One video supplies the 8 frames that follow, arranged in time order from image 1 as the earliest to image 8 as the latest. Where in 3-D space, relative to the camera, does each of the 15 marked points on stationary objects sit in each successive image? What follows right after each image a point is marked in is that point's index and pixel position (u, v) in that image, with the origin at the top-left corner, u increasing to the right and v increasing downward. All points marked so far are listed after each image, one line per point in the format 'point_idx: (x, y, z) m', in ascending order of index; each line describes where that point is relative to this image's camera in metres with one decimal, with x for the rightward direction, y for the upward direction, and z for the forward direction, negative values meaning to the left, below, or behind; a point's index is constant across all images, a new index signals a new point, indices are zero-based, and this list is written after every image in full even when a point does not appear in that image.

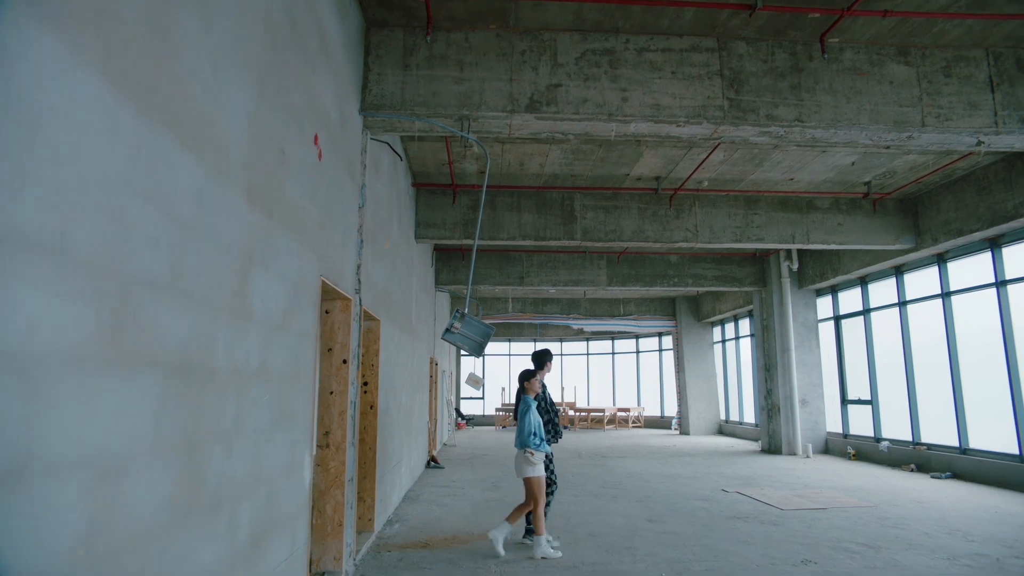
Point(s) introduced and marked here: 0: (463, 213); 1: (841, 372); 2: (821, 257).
0: (-0.7, +1.0, +8.5) m
1: (+5.9, -1.5, +11.5) m
2: (+5.4, +0.5, +11.4) m
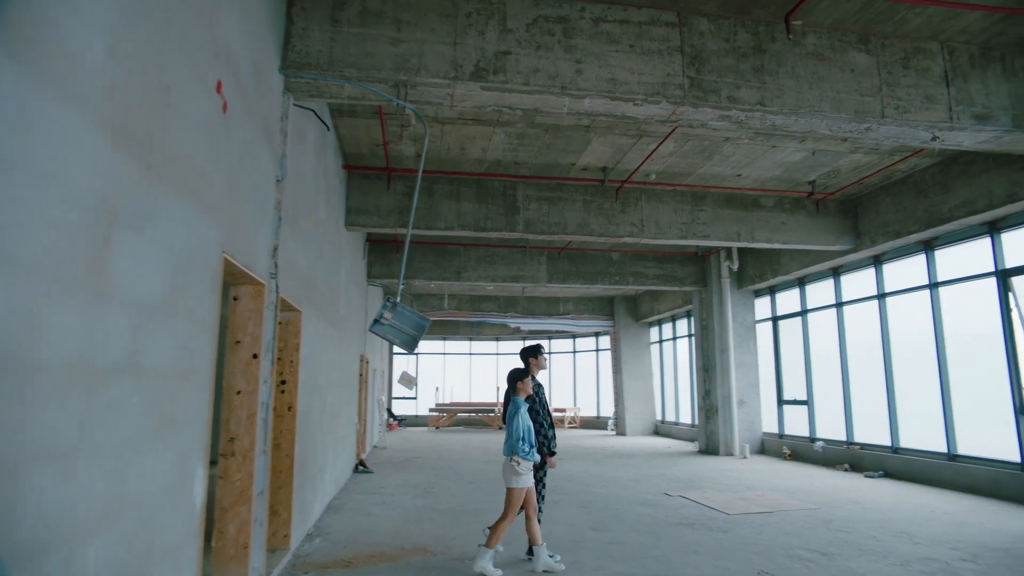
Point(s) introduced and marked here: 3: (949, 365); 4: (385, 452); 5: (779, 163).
0: (-1.4, +1.1, +7.9) m
1: (+4.8, -1.5, +11.5) m
2: (+4.4, +0.5, +11.4) m
3: (+5.5, -0.9, +8.0) m
4: (-2.4, -3.1, +12.4) m
5: (+3.1, +1.5, +7.6) m
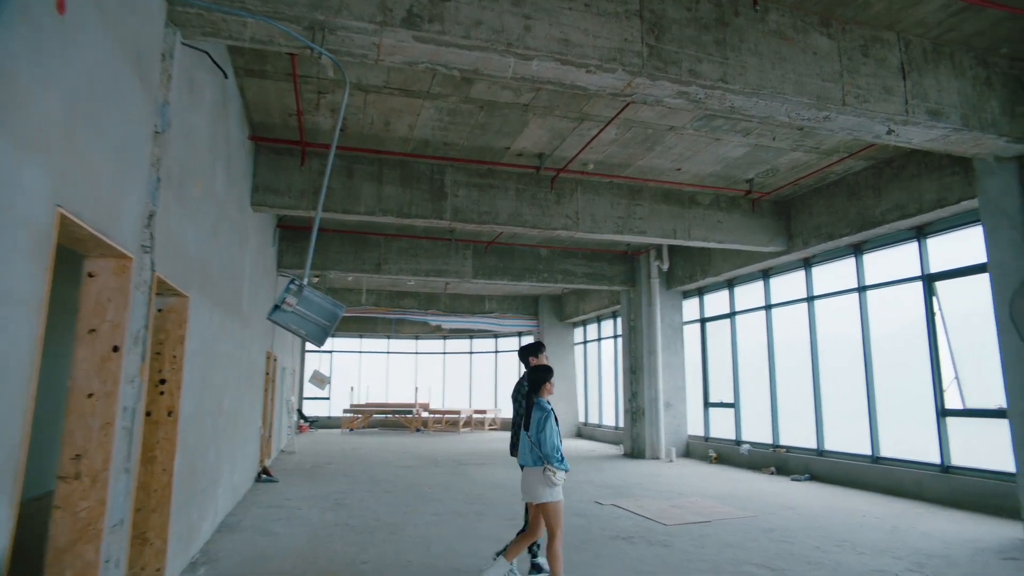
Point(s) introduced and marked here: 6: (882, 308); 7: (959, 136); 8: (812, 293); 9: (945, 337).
0: (-2.2, +1.2, +7.1) m
1: (+3.4, -1.5, +11.5) m
2: (+3.1, +0.5, +11.2) m
3: (+4.5, -1.0, +8.0) m
4: (-3.9, -3.0, +11.4) m
5: (+2.4, +1.5, +7.4) m
6: (+4.6, -0.2, +8.0) m
7: (+3.5, +1.2, +5.1) m
8: (+4.3, -0.1, +9.1) m
9: (+4.8, -0.5, +7.2) m
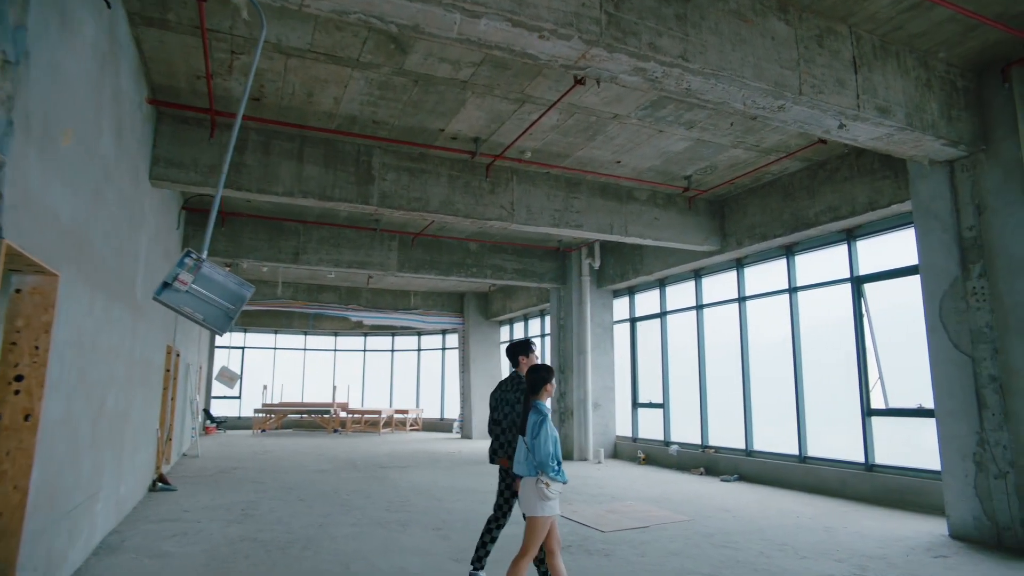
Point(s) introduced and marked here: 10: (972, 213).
0: (-2.9, +1.3, +6.4) m
1: (+2.1, -1.5, +11.4) m
2: (+1.9, +0.5, +11.1) m
3: (+3.7, -1.0, +8.1) m
4: (-5.1, -2.8, +10.4) m
5: (+1.6, +1.5, +7.2) m
6: (+3.8, -0.3, +8.1) m
7: (+3.1, +1.2, +5.1) m
8: (+3.3, -0.1, +9.1) m
9: (+4.1, -0.5, +7.3) m
10: (+3.9, +0.6, +5.4) m
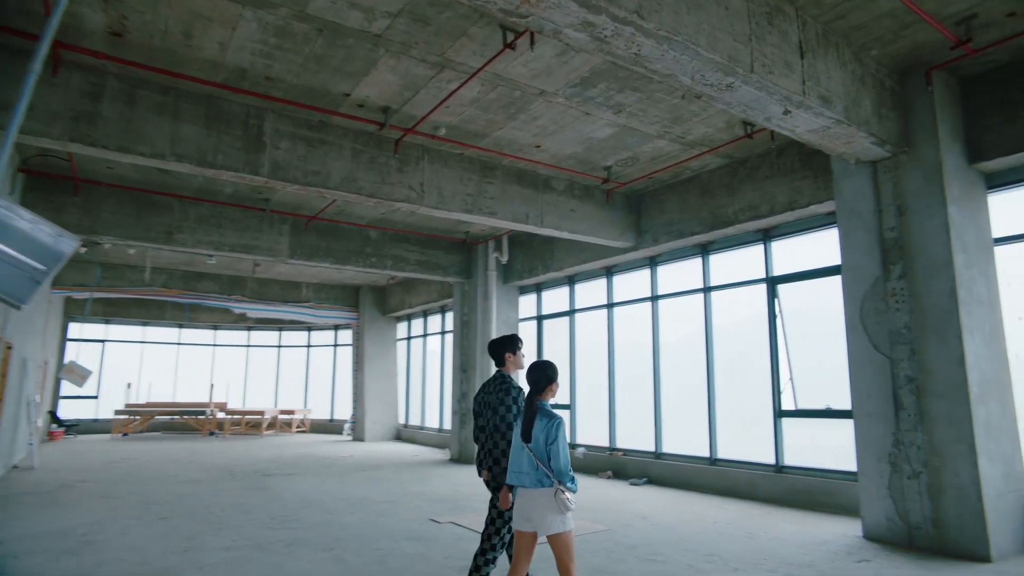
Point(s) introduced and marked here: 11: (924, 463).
0: (-3.6, +1.5, +5.2) m
1: (+0.5, -1.5, +11.0) m
2: (+0.3, +0.6, +10.7) m
3: (+2.5, -1.0, +8.0) m
4: (-6.6, -2.5, +8.8) m
5: (+0.7, +1.6, +6.8) m
6: (+2.6, -0.3, +8.0) m
7: (+2.5, +1.2, +4.9) m
8: (+2.0, -0.1, +8.9) m
9: (+3.1, -0.6, +7.3) m
10: (+3.2, +0.6, +5.4) m
11: (+3.2, -1.4, +5.0) m
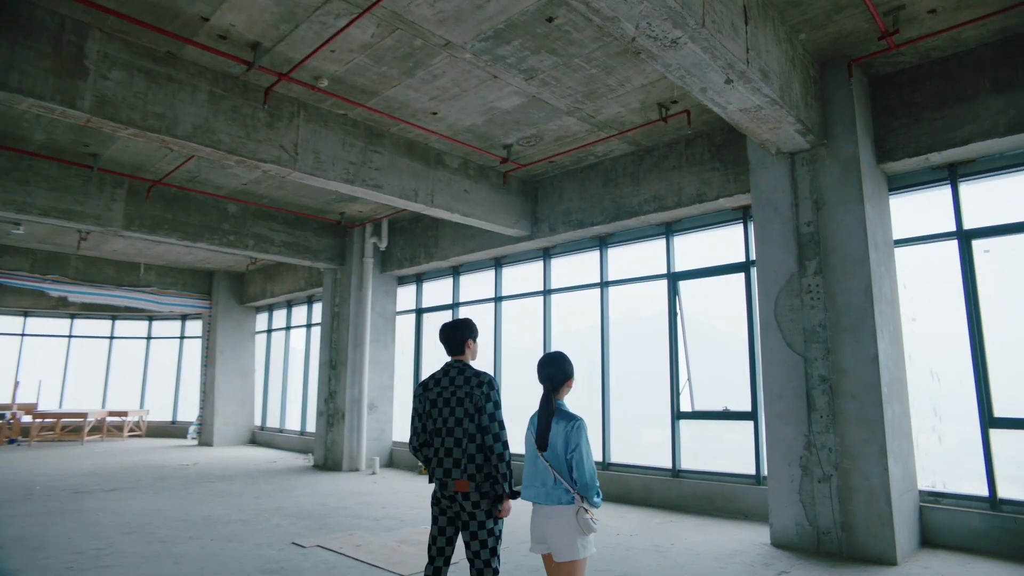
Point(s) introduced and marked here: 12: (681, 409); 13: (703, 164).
0: (-4.1, +1.8, +3.7) m
1: (-1.5, -1.3, +10.1) m
2: (-1.5, +0.8, +9.8) m
3: (+1.2, -0.9, +7.6) m
4: (-8.0, -2.1, +6.6) m
5: (-0.2, +1.7, +6.0) m
6: (+1.3, -0.2, +7.6) m
7: (+1.8, +1.3, +4.6) m
8: (+0.5, 0.0, +8.4) m
9: (+1.8, -0.5, +7.0) m
10: (+2.4, +0.6, +5.2) m
11: (+2.4, -1.3, +4.8) m
12: (+1.8, -1.3, +6.9) m
13: (+1.9, +1.2, +6.5) m
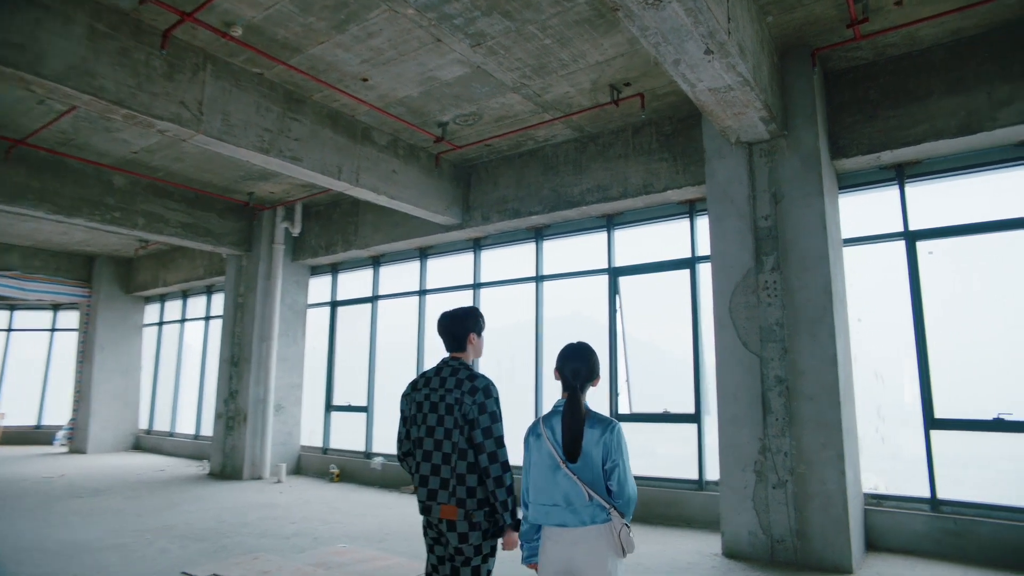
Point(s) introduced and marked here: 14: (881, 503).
0: (-4.3, +2.0, +2.5) m
1: (-2.6, -1.2, +9.3) m
2: (-2.5, +0.9, +9.0) m
3: (+0.4, -0.9, +7.2) m
4: (-8.6, -1.9, +4.9) m
5: (-0.7, +1.8, +5.4) m
6: (+0.5, -0.1, +7.2) m
7: (+1.5, +1.3, +4.3) m
8: (-0.4, +0.1, +7.9) m
9: (+1.1, -0.5, +6.7) m
10: (+2.0, +0.7, +5.0) m
11: (+2.0, -1.3, +4.6) m
12: (+1.1, -1.2, +6.5) m
13: (+1.3, +1.3, +6.2) m
14: (+3.0, -1.7, +5.2) m
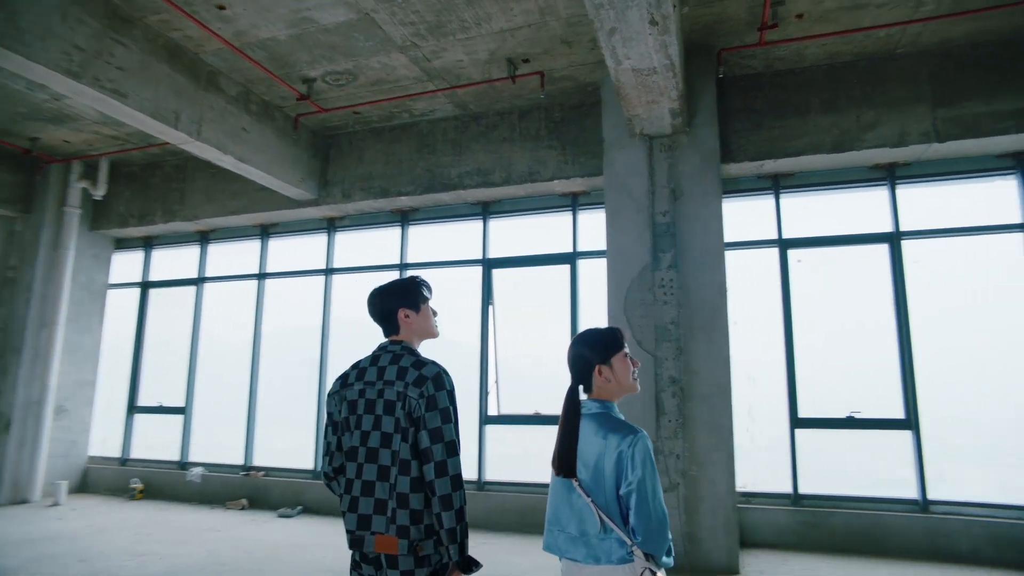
0: (-4.1, +2.3, +0.8) m
1: (-4.5, -0.9, +7.8) m
2: (-4.2, +1.2, +7.5) m
3: (-1.1, -0.7, +6.5) m
4: (-9.1, -1.3, +1.9) m
5: (-1.5, +1.9, +4.6) m
6: (-0.9, 0.0, +6.6) m
7: (+0.9, +1.3, +4.1) m
8: (-1.9, +0.3, +7.0) m
9: (-0.2, -0.4, +6.3) m
10: (+1.2, +0.7, +4.9) m
11: (+1.2, -1.3, +4.5) m
12: (-0.2, -1.2, +6.1) m
13: (+0.3, +1.3, +5.9) m
14: (+2.0, -1.8, +5.3) m
